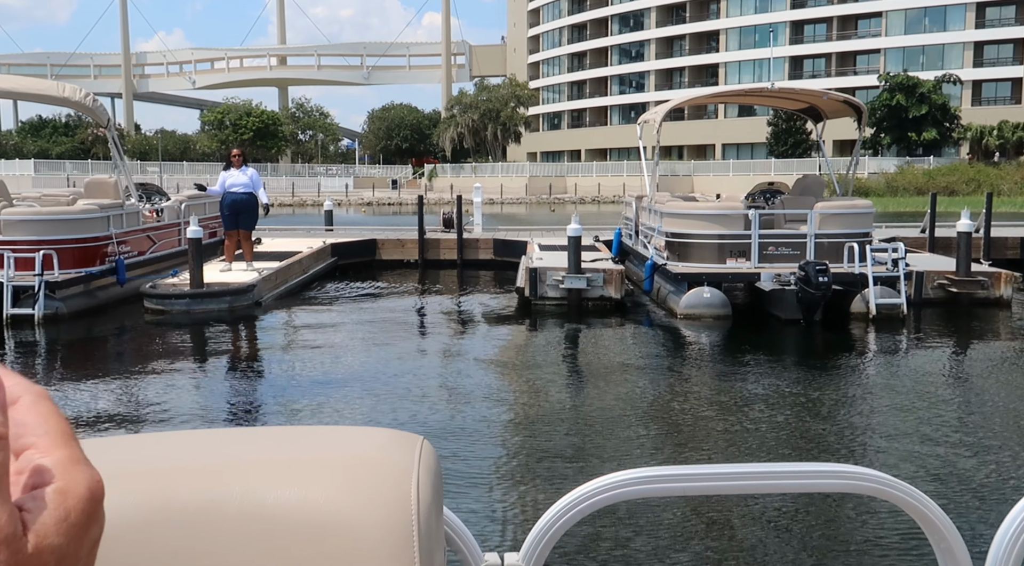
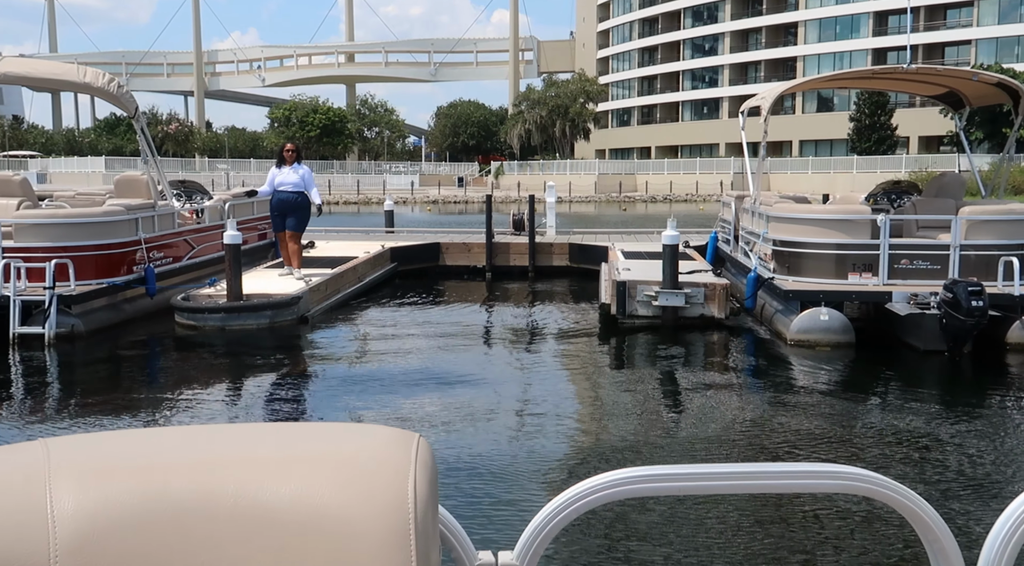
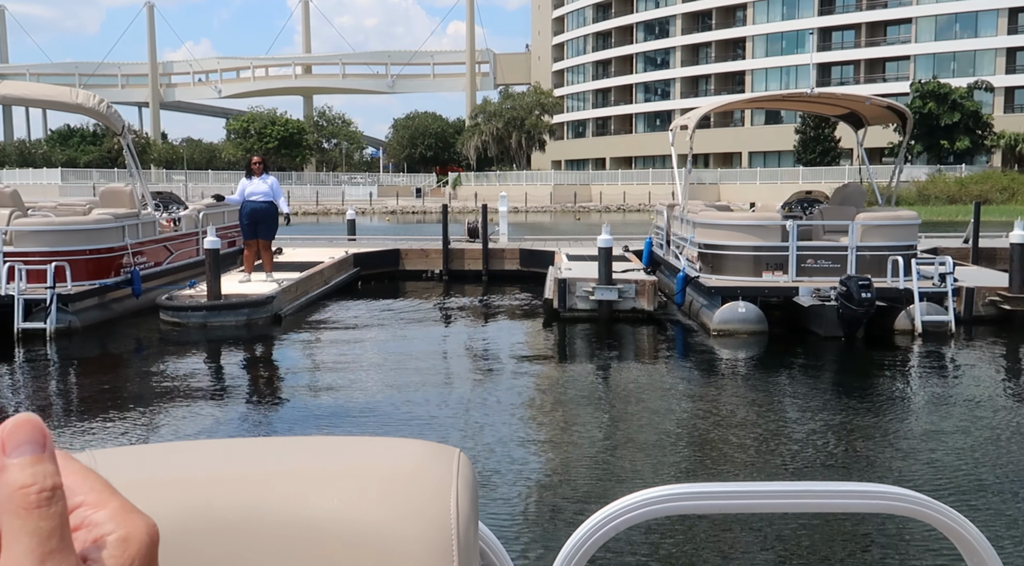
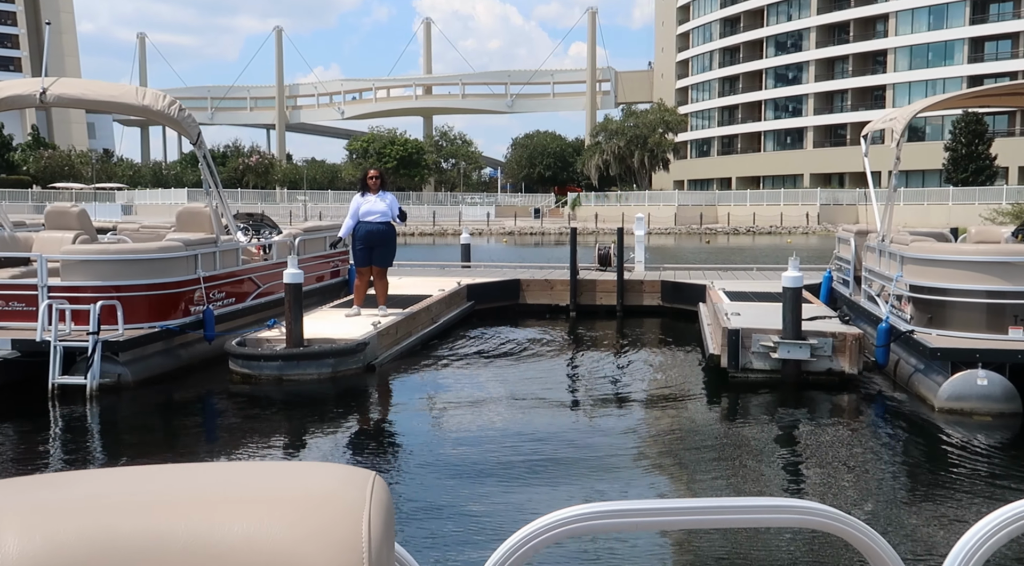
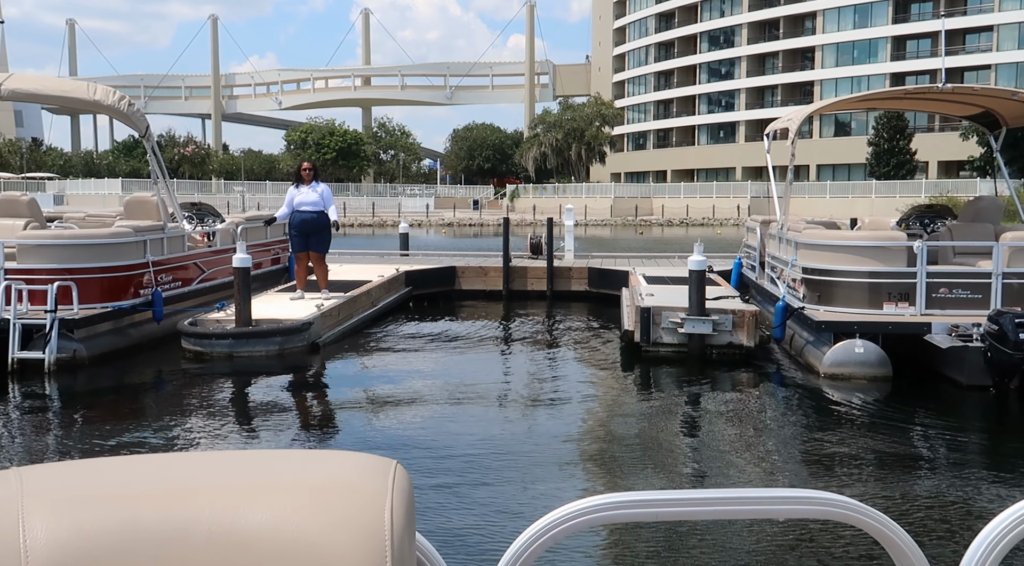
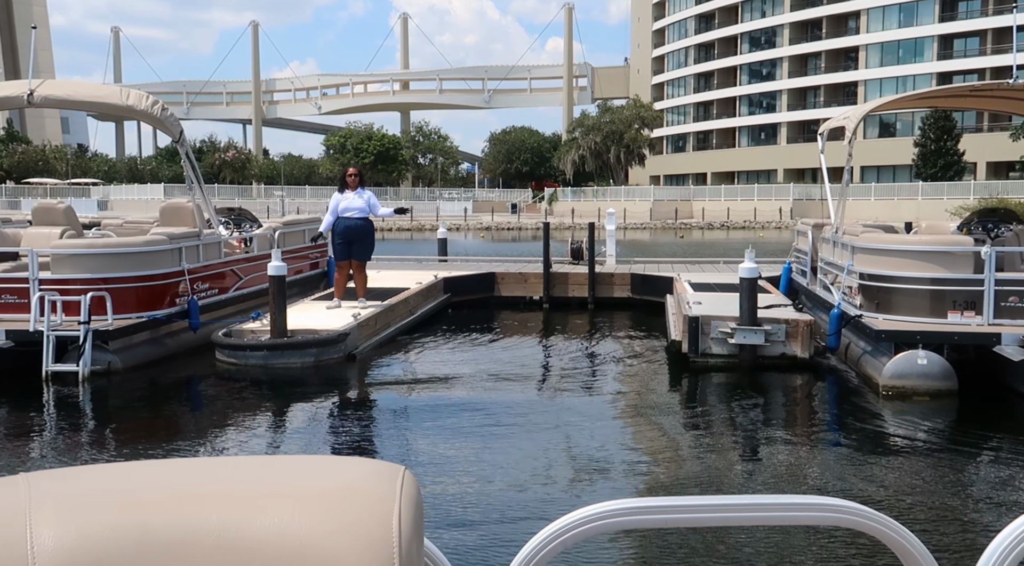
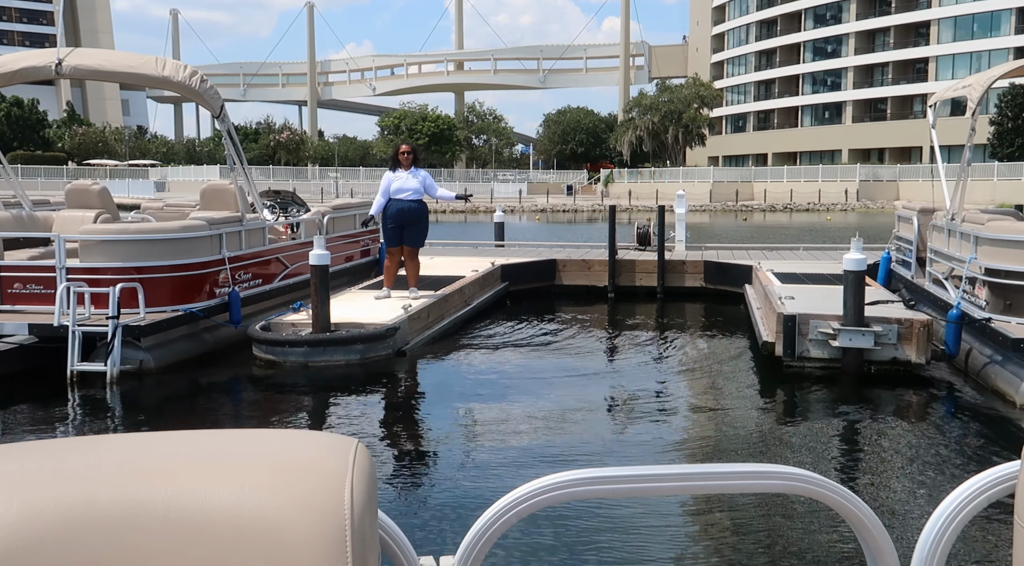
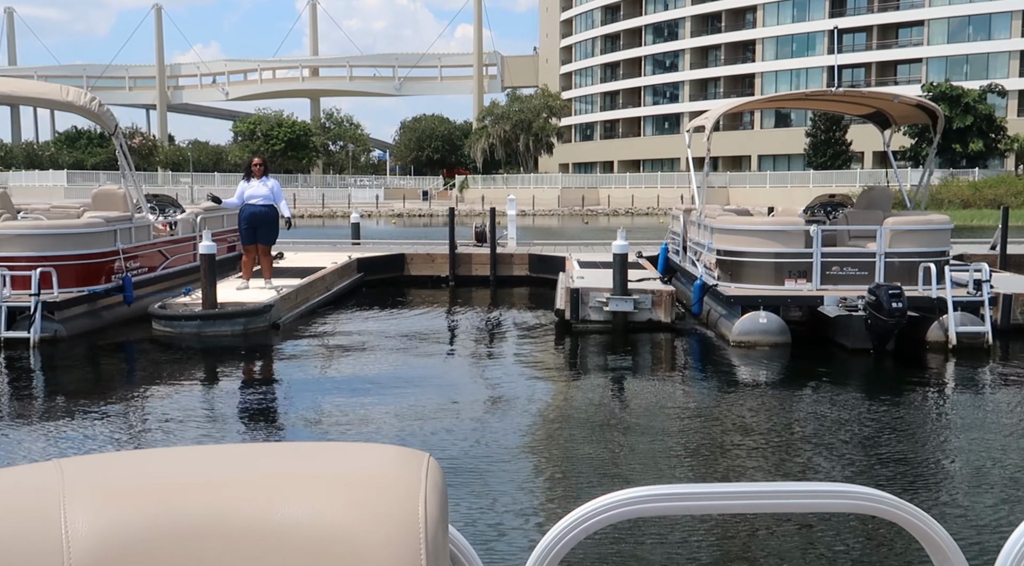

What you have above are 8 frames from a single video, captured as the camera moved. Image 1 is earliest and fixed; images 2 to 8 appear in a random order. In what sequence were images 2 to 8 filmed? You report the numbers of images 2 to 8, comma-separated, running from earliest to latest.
3, 8, 2, 5, 6, 4, 7
